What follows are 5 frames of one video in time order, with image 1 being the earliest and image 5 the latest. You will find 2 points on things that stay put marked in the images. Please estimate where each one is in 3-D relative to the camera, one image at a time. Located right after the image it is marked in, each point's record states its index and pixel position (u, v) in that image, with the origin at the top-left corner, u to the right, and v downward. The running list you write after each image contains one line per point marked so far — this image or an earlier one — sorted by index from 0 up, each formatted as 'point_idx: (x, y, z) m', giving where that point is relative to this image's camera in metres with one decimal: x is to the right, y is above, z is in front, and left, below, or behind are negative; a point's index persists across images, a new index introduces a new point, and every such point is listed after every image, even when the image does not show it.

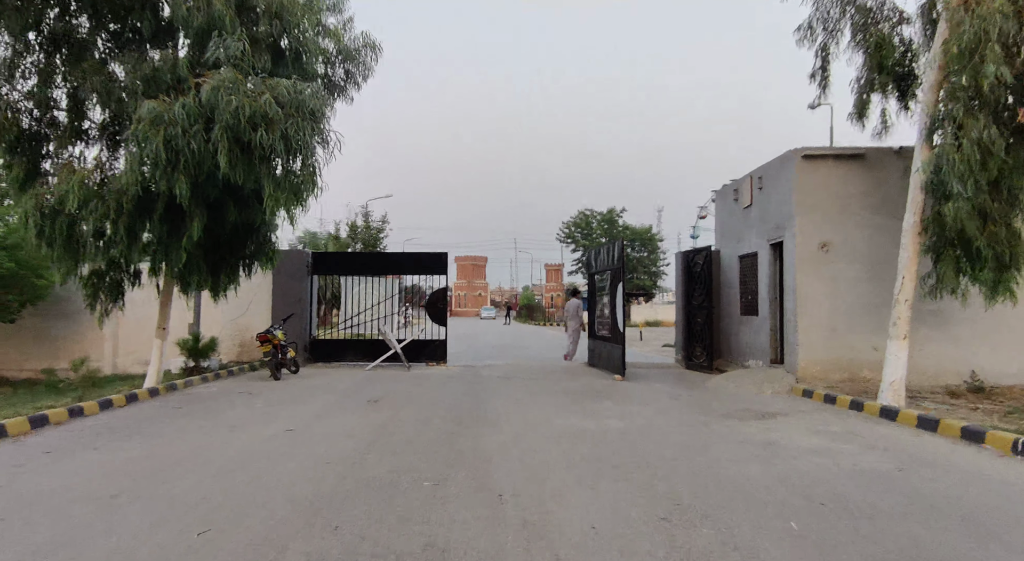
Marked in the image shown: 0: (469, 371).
0: (-1.0, -2.2, +14.0) m
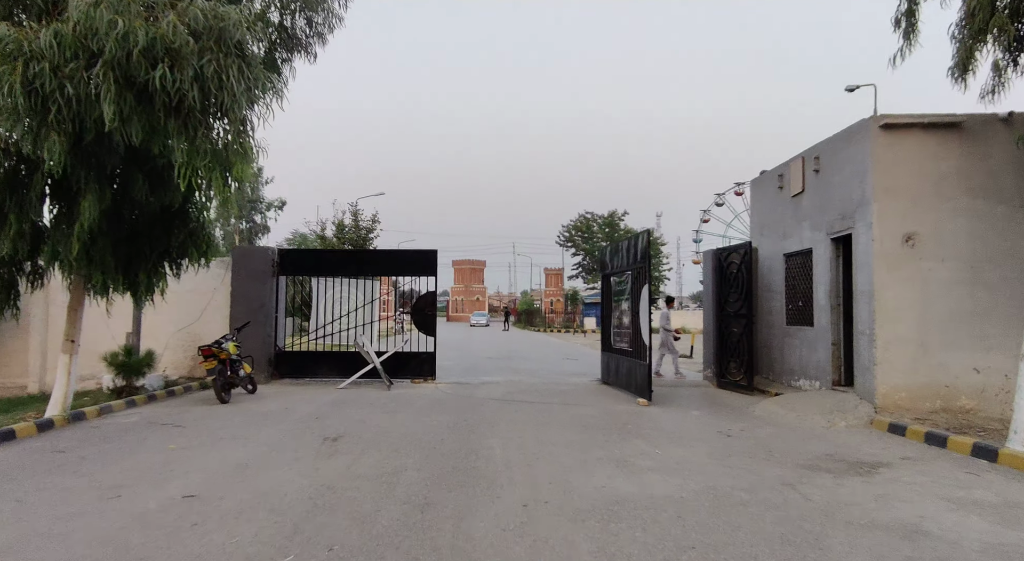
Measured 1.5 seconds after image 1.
0: (-1.0, -2.2, +11.8) m
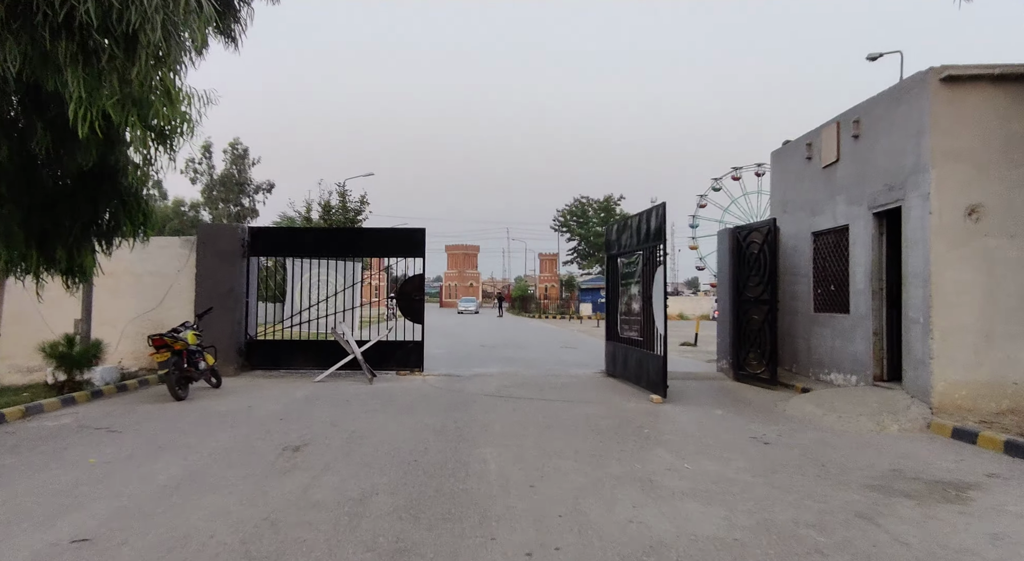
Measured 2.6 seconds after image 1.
0: (-1.1, -1.9, +10.6) m
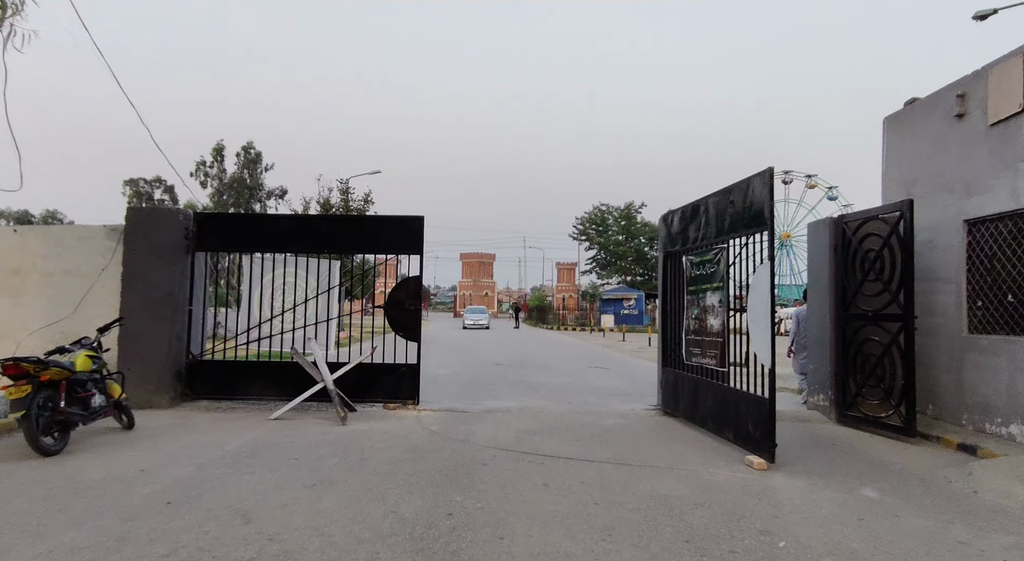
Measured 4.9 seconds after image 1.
0: (-0.8, -1.9, +7.7) m
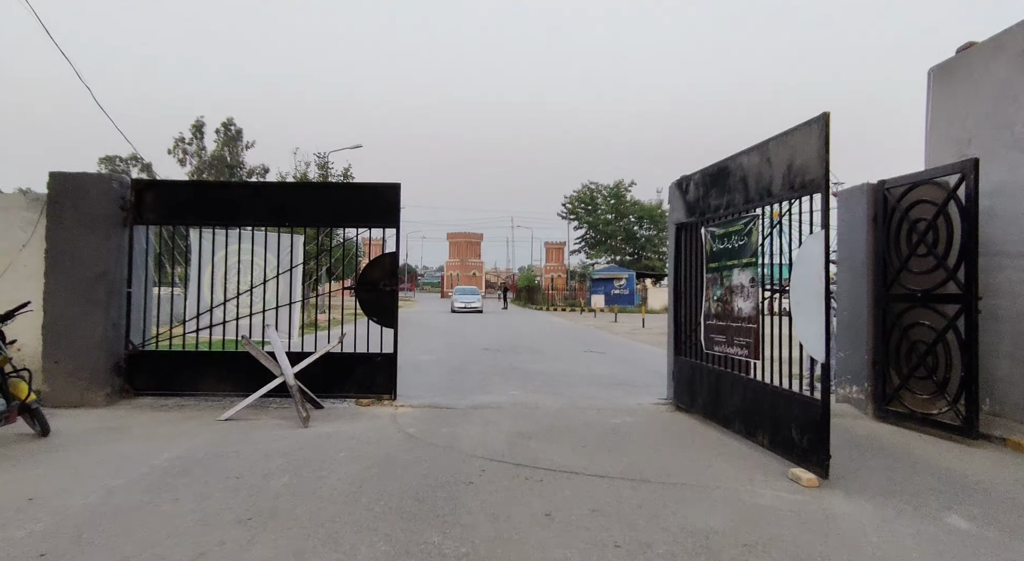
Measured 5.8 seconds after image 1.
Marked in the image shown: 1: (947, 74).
0: (-0.9, -1.6, +6.5) m
1: (+5.5, +2.6, +7.4) m
